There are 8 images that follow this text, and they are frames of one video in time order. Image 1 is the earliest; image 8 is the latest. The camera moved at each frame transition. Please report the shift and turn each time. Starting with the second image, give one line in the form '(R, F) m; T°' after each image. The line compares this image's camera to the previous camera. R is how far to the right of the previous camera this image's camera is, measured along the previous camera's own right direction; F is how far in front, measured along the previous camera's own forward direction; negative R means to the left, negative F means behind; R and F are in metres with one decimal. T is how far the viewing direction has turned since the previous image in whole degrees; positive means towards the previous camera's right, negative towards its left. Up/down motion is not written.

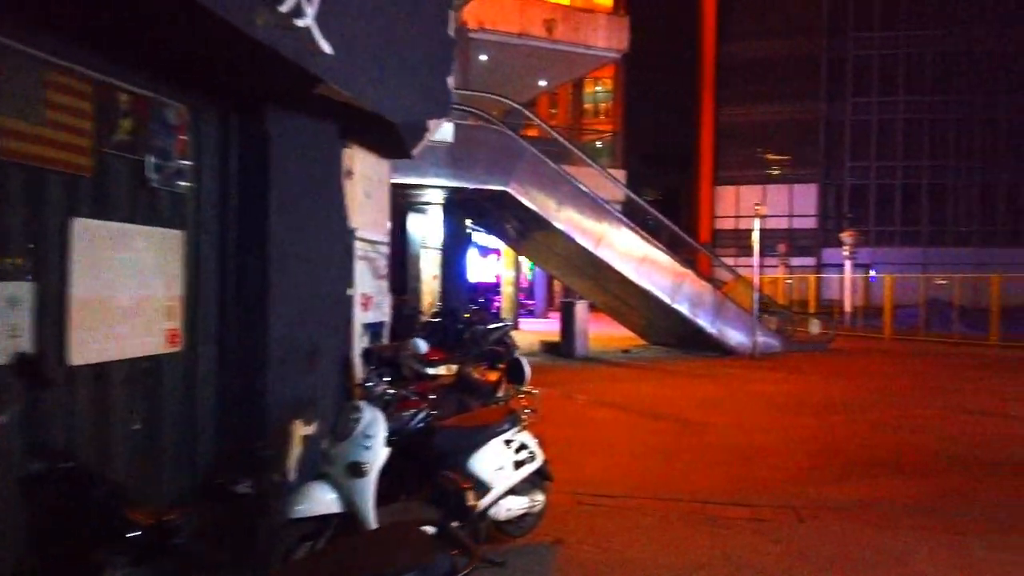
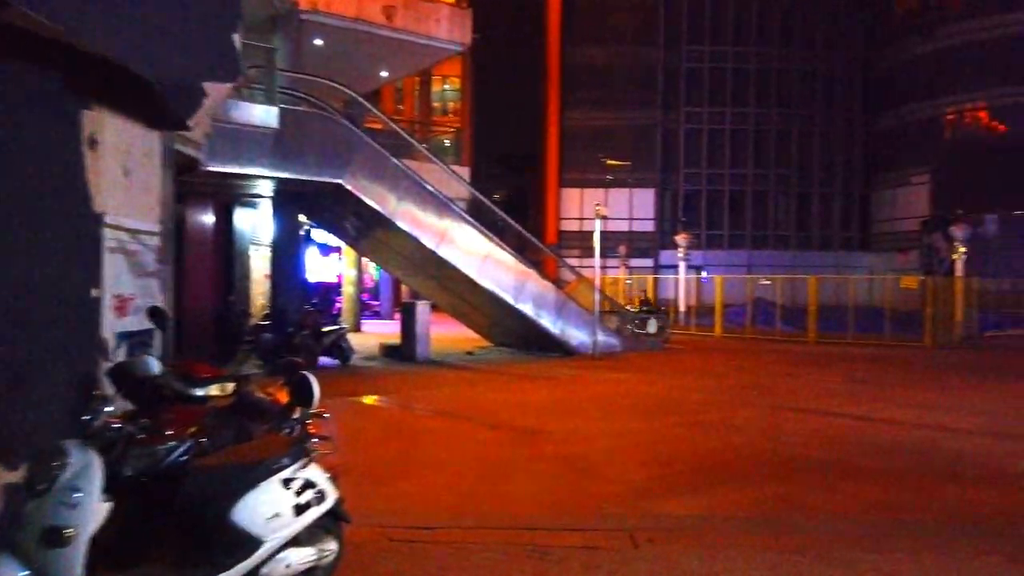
(+0.5, +1.2) m; +11°
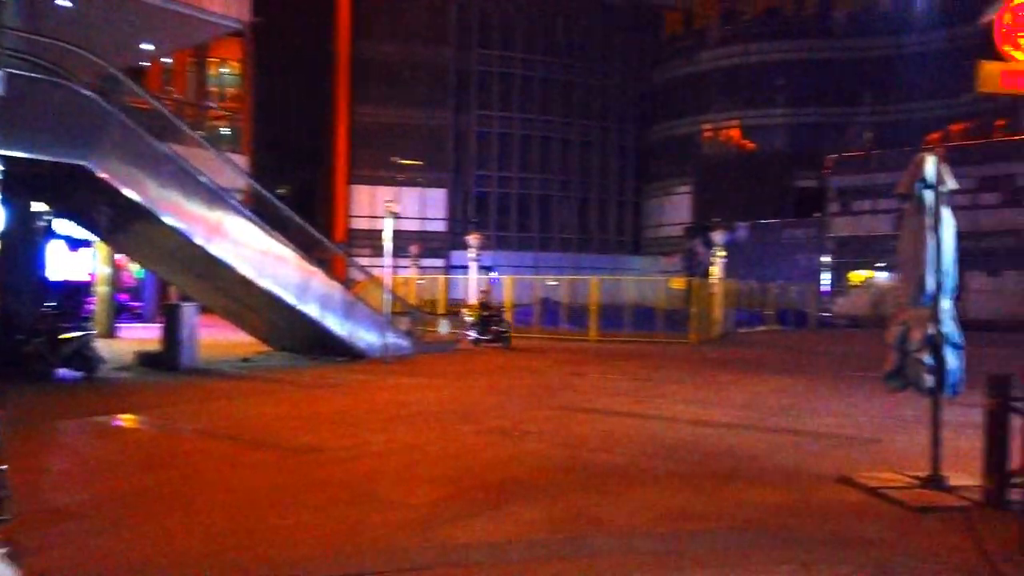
(+0.2, +1.1) m; +16°
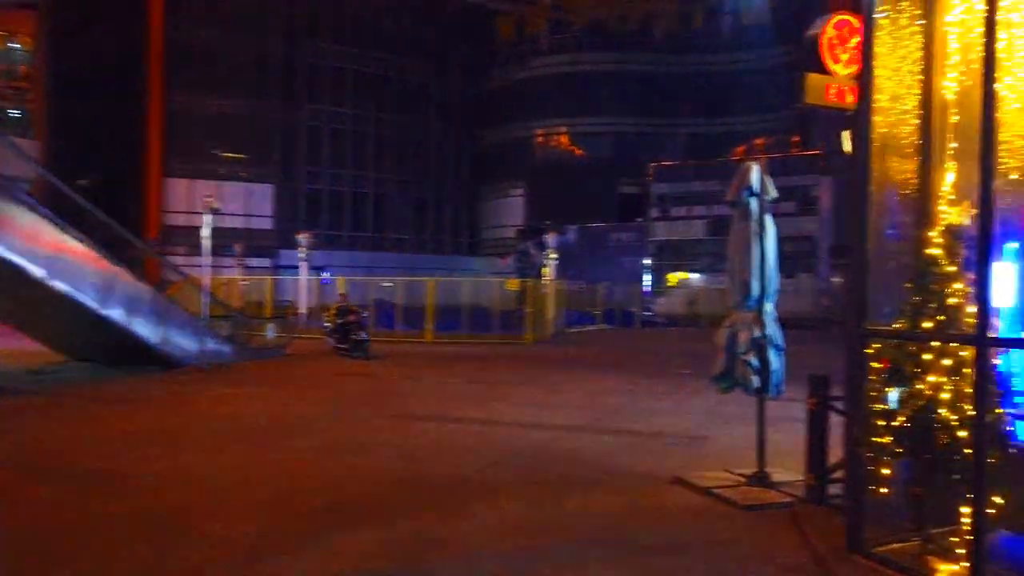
(0.0, +0.5) m; +12°
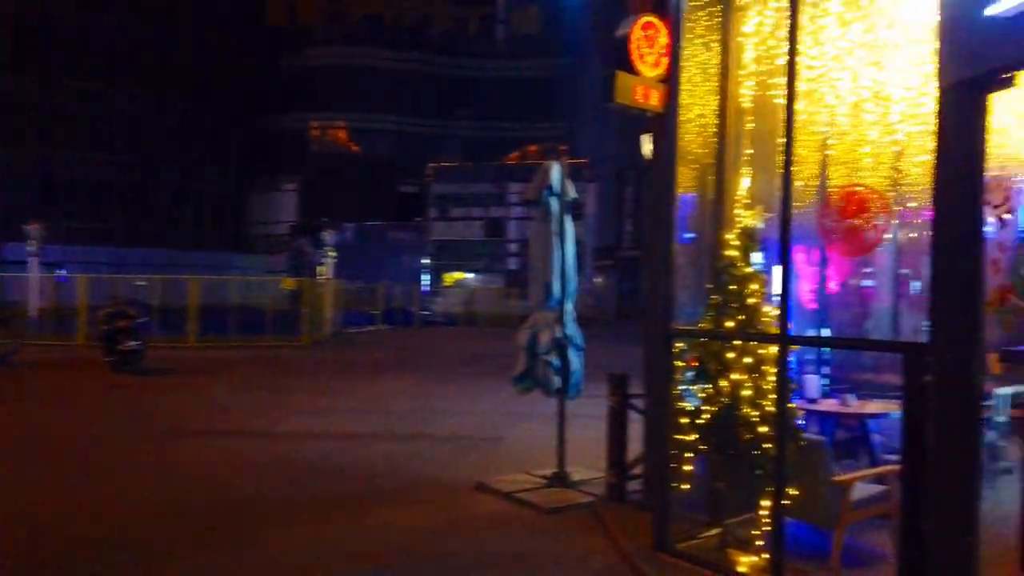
(-0.2, +0.6) m; +17°
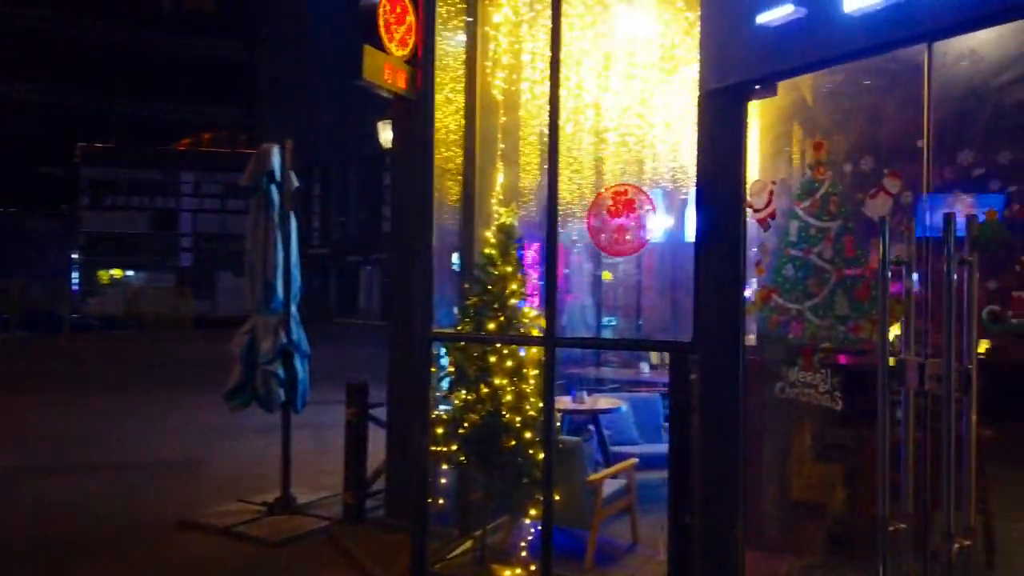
(-0.4, +0.7) m; +24°
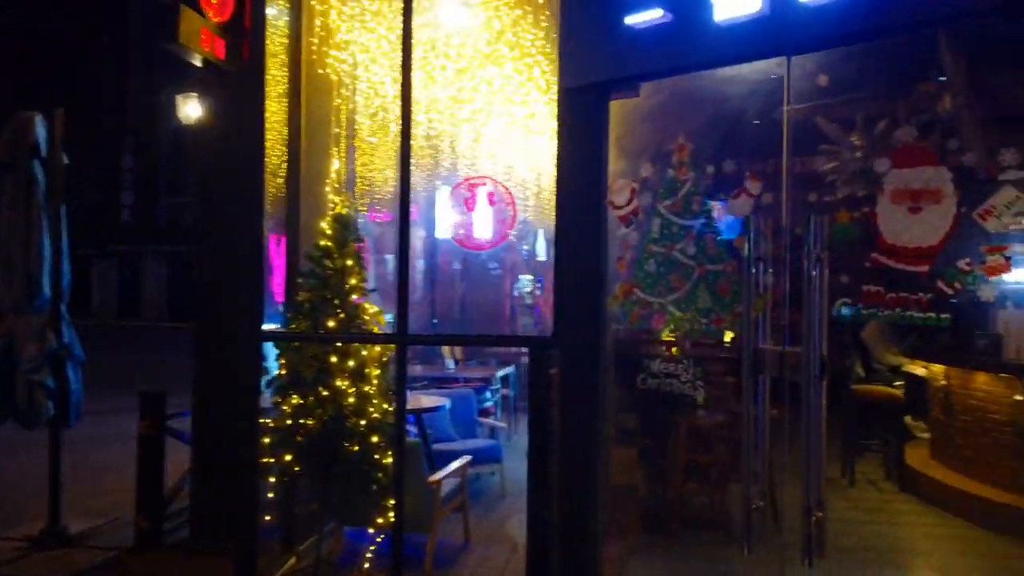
(-0.5, +0.3) m; +18°
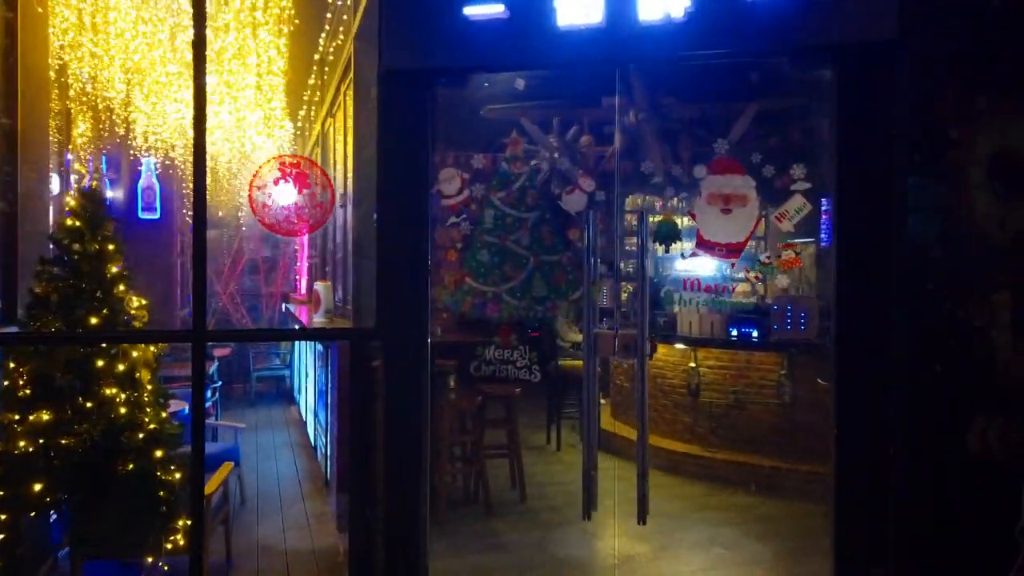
(-1.0, +0.3) m; +27°
